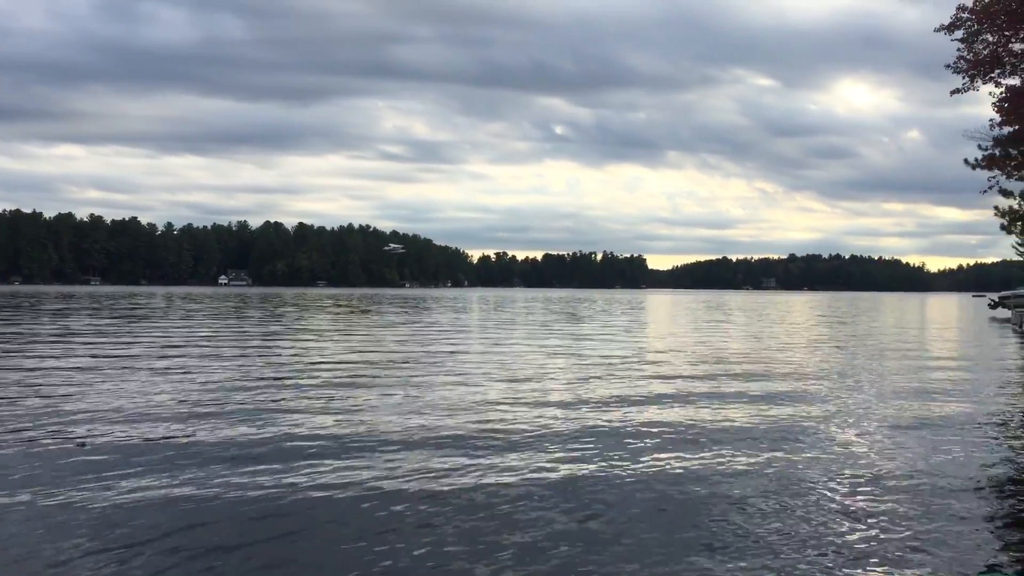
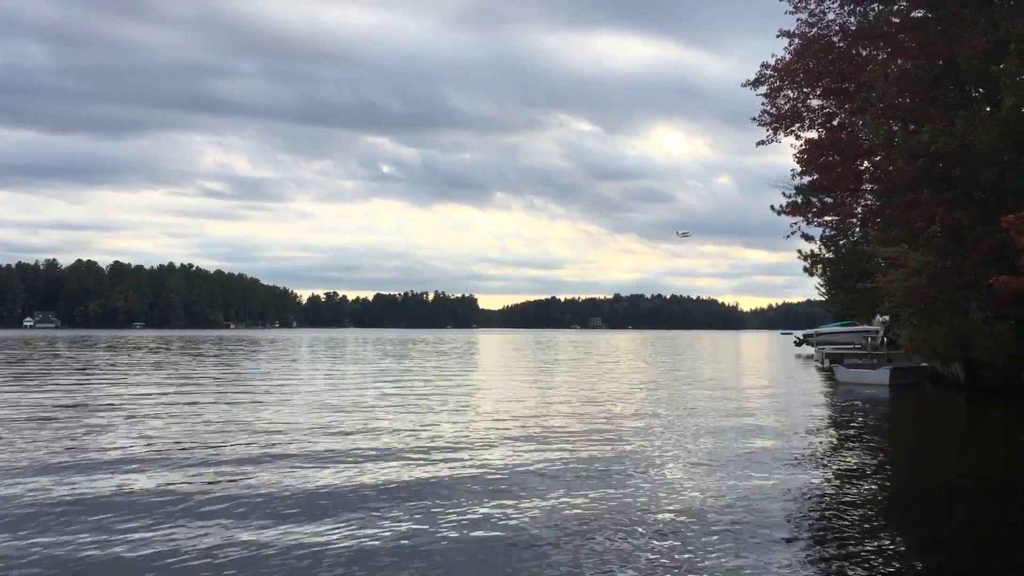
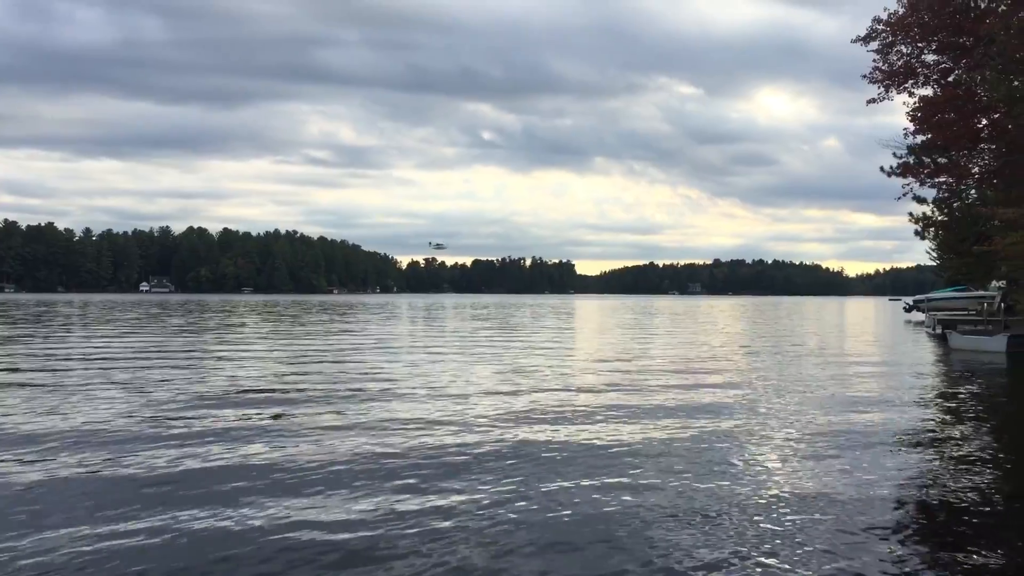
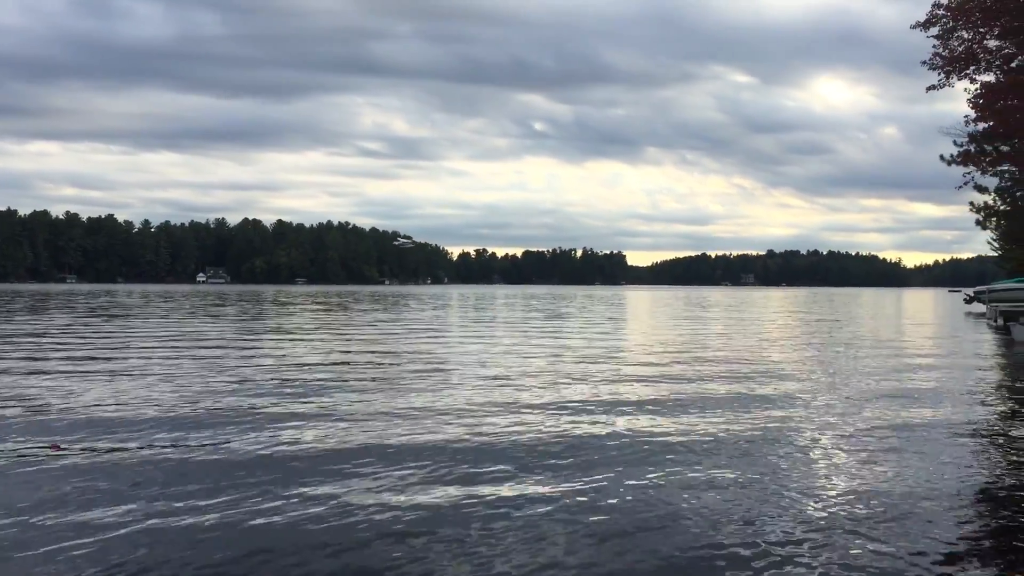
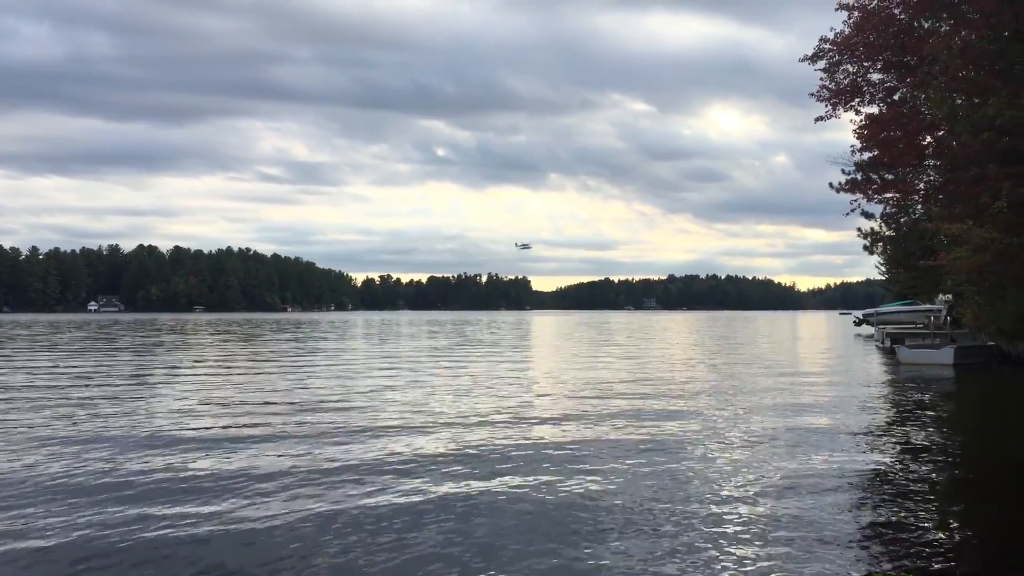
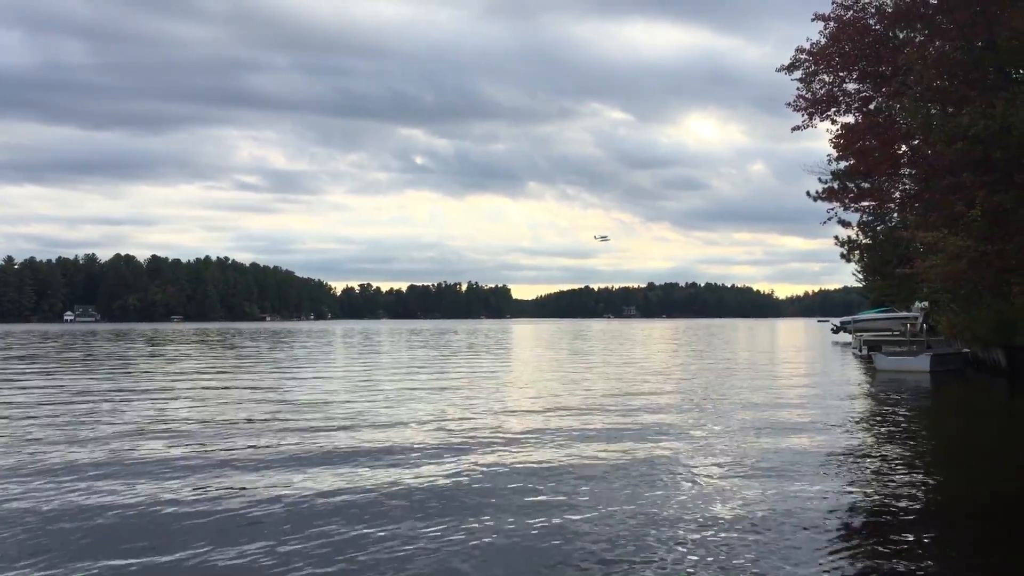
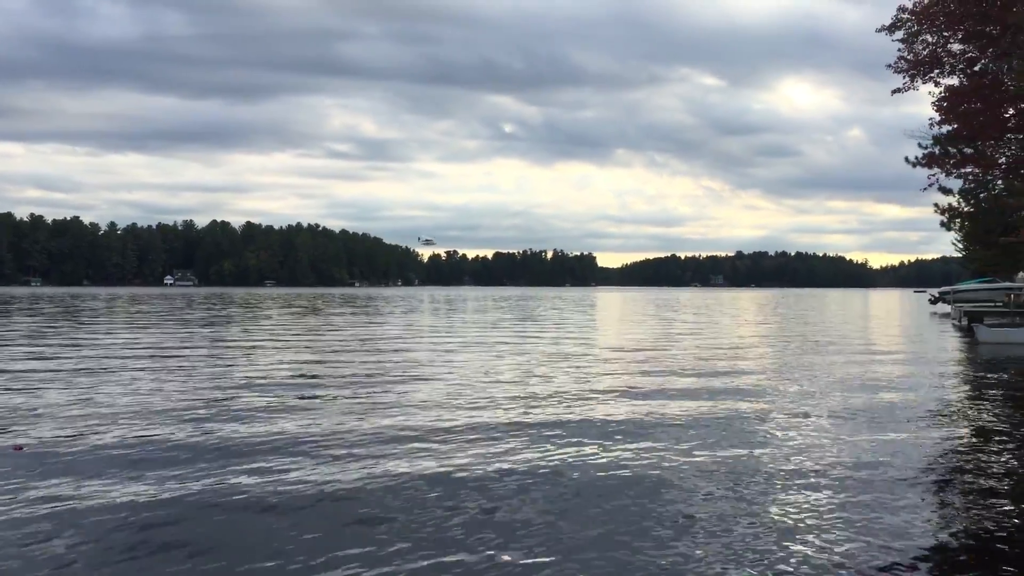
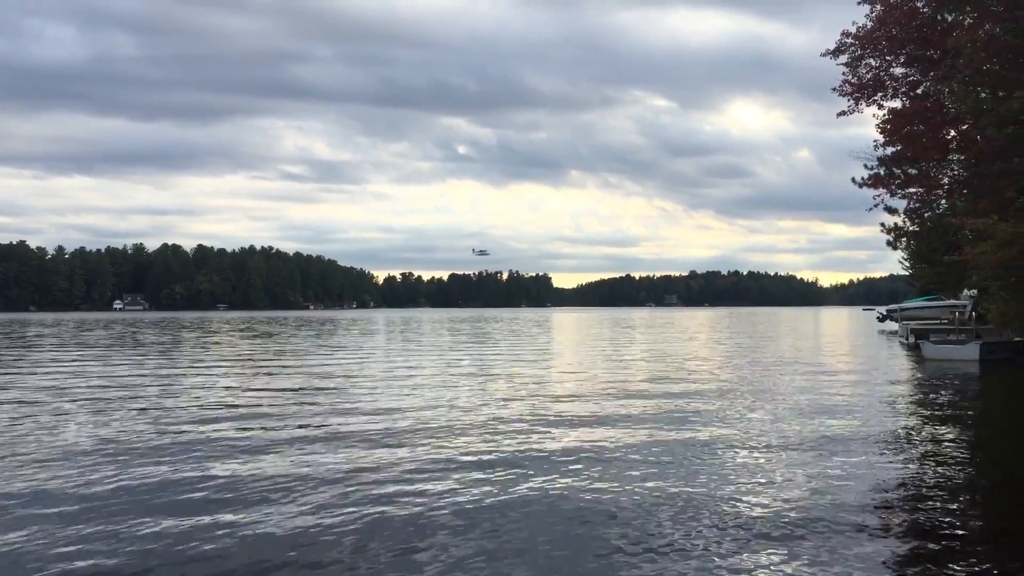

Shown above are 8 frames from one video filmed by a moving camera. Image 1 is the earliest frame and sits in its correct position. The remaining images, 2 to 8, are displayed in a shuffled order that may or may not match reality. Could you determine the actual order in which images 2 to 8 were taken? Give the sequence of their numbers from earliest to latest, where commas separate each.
4, 7, 3, 8, 5, 6, 2
